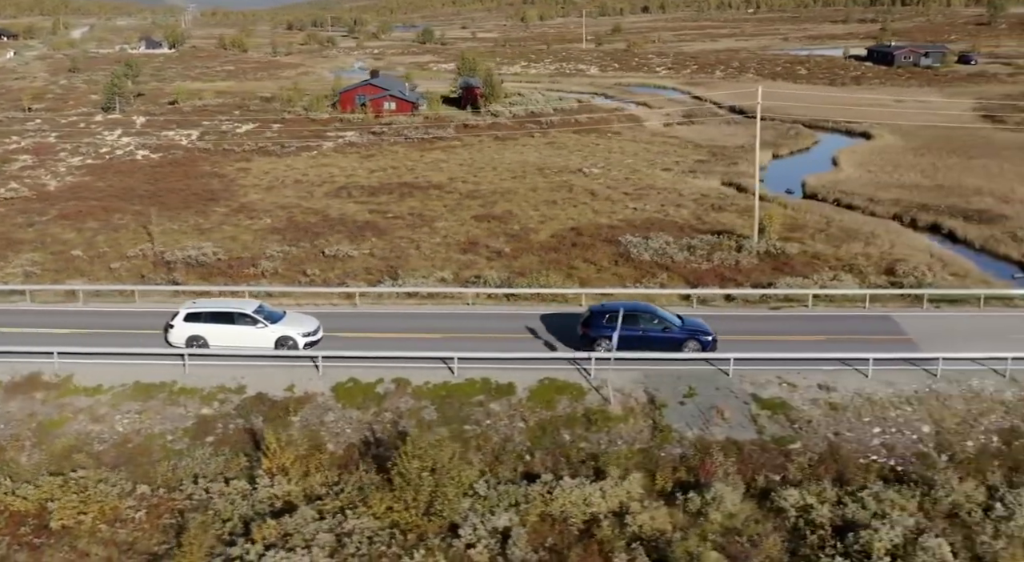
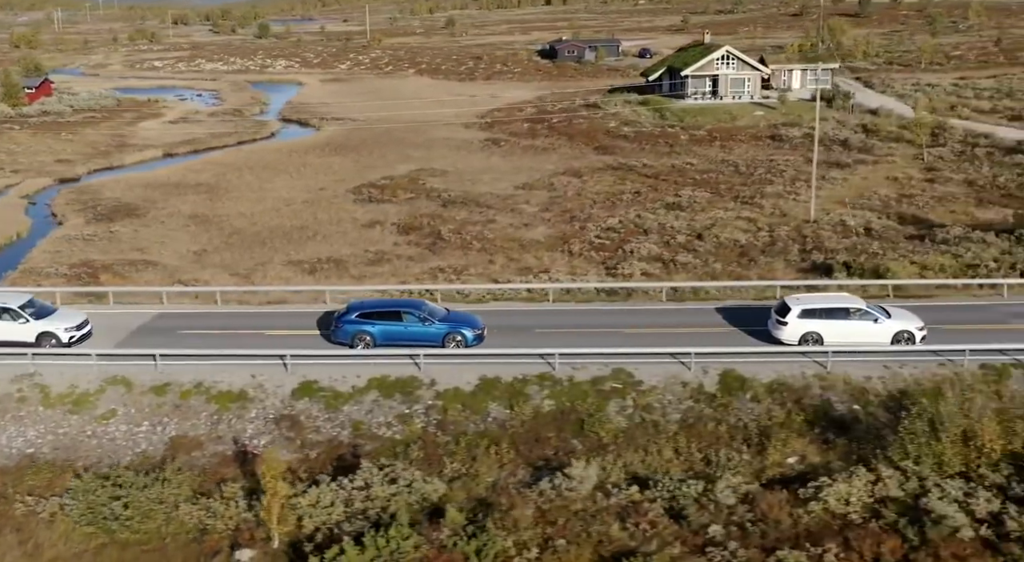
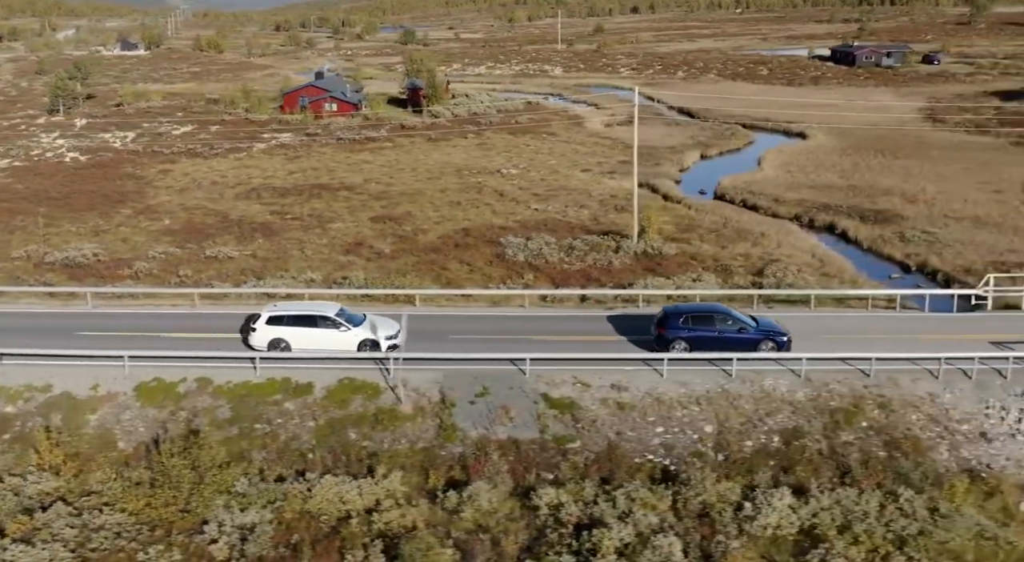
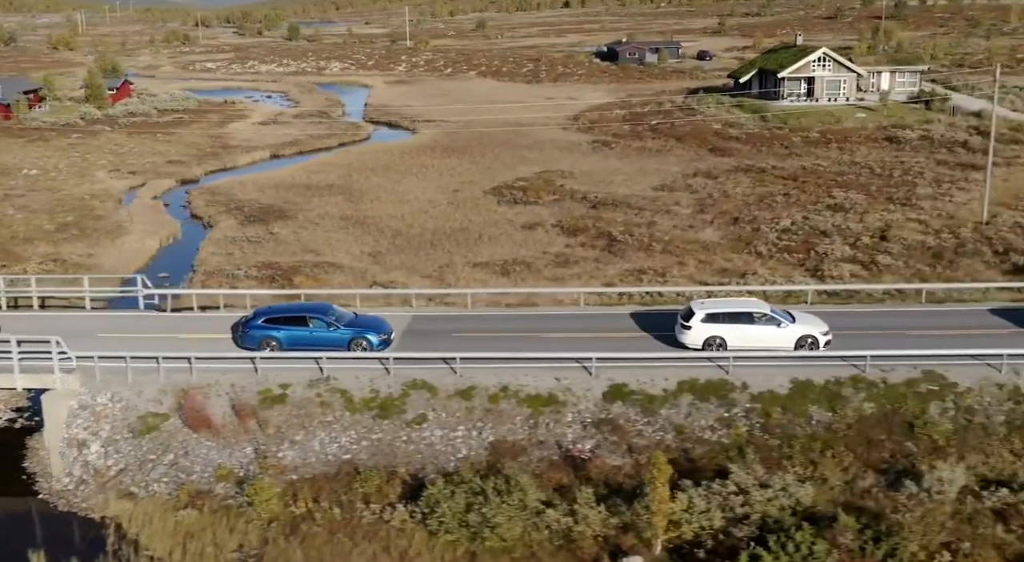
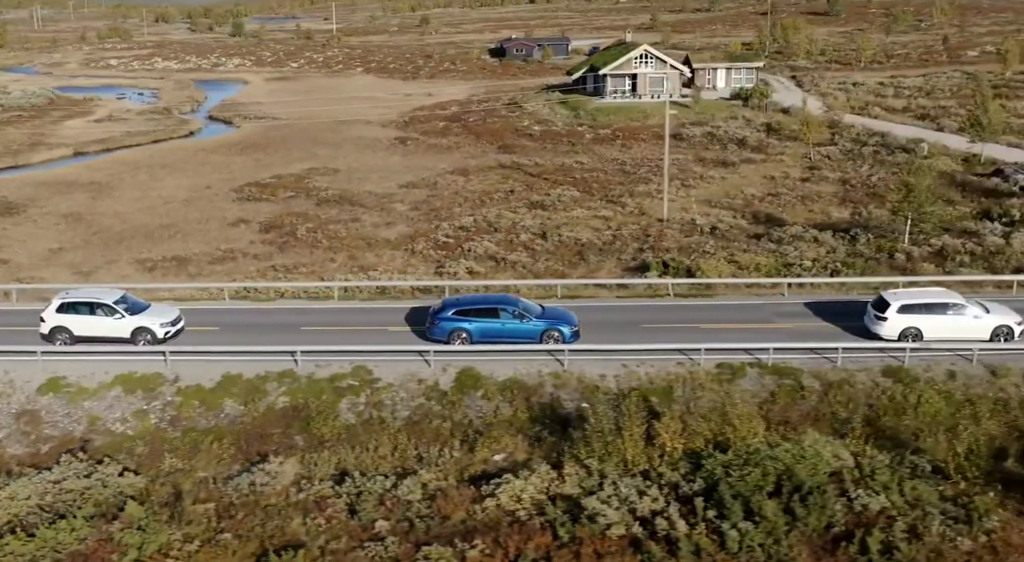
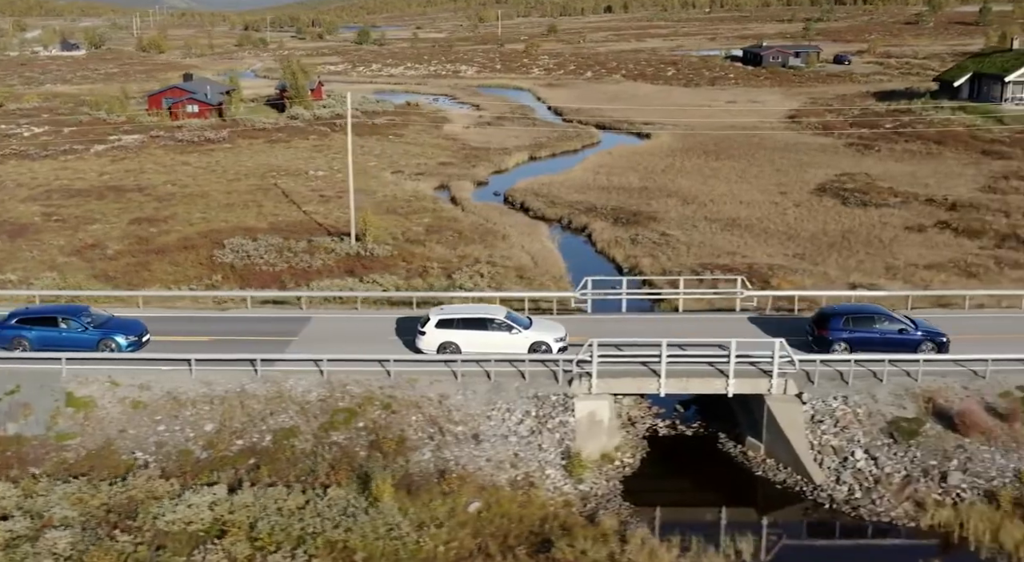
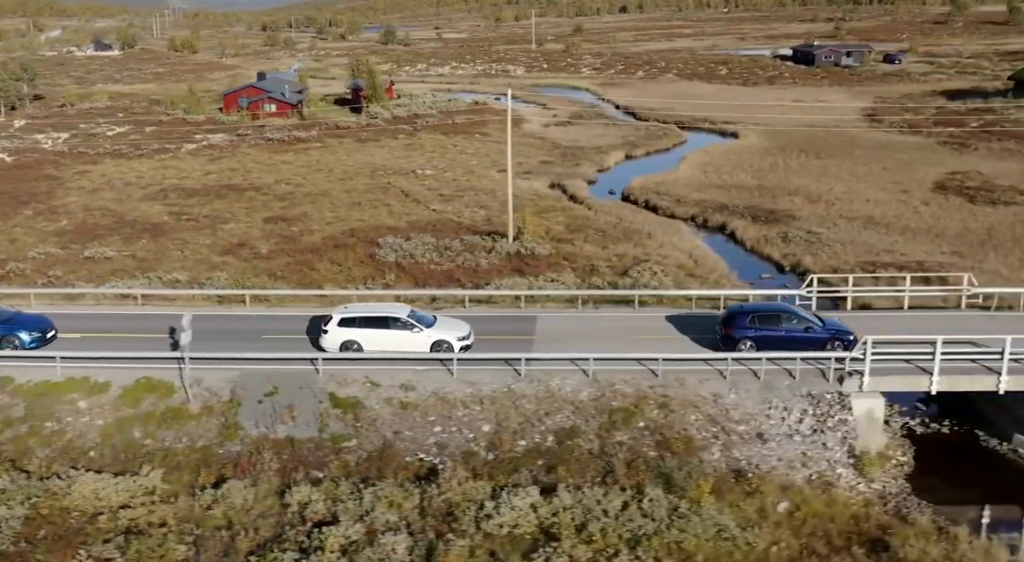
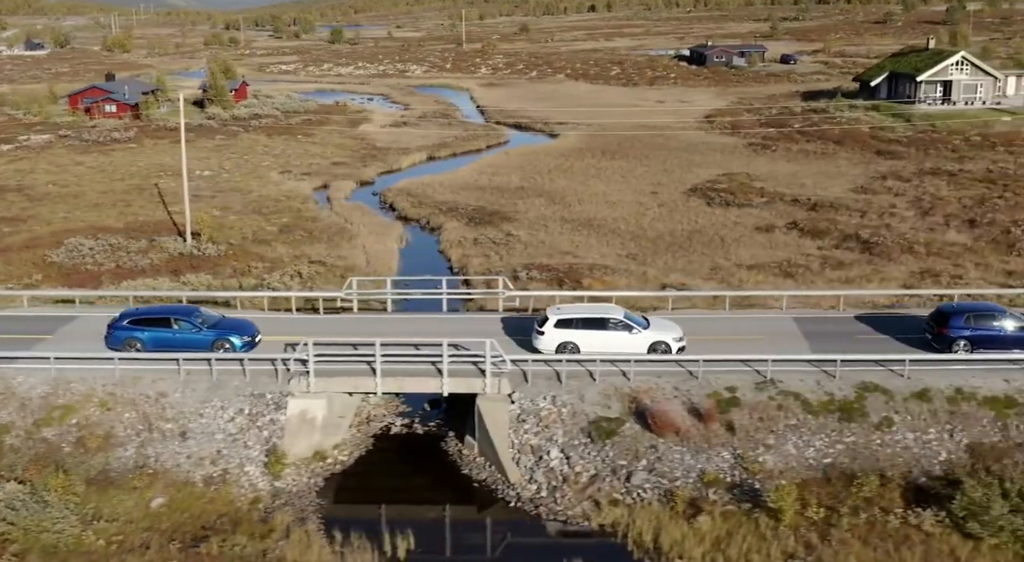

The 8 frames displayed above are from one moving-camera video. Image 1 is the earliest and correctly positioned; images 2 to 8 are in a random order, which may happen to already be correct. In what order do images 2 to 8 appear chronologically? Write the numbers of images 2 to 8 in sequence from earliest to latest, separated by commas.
3, 7, 6, 8, 4, 2, 5
